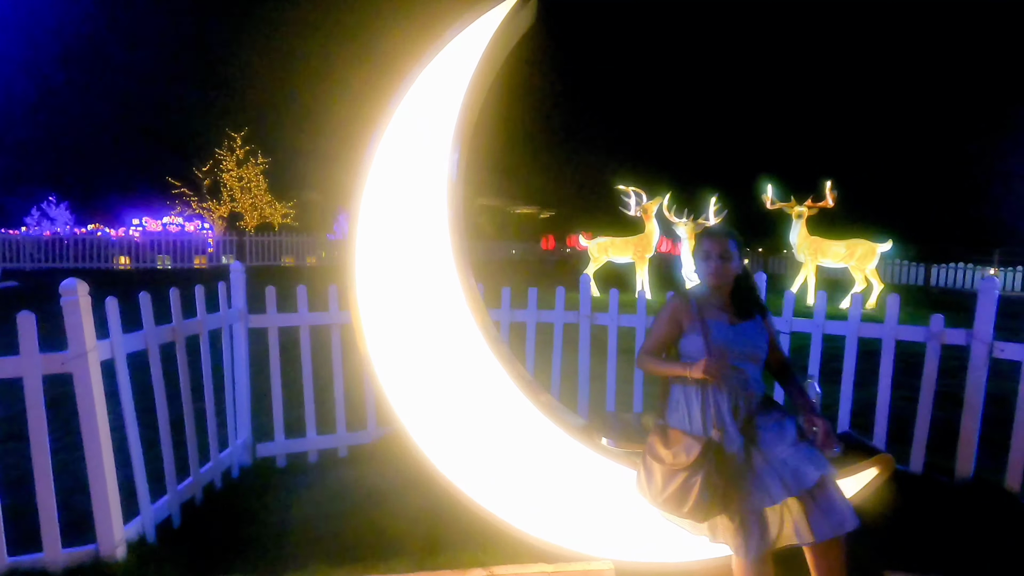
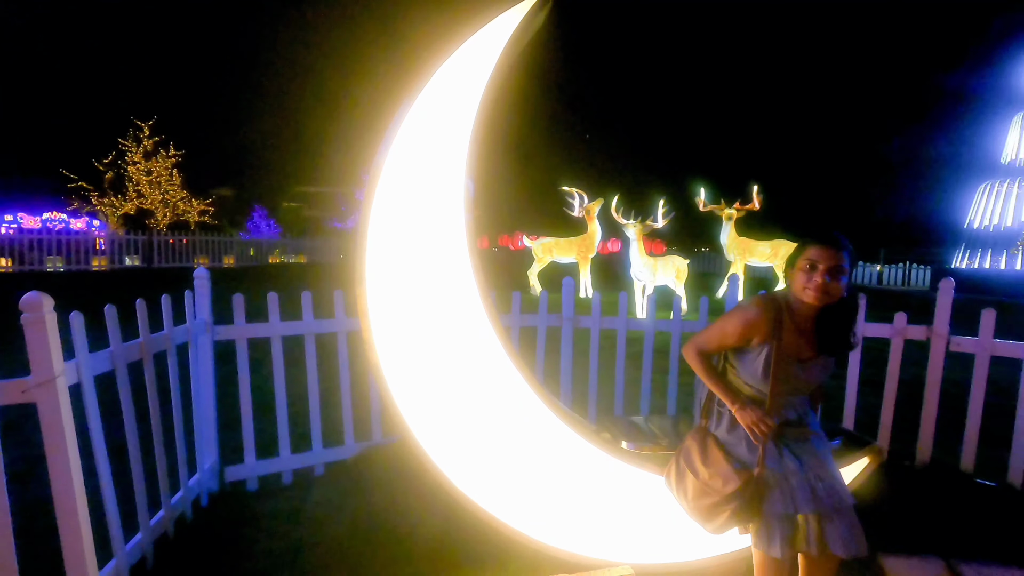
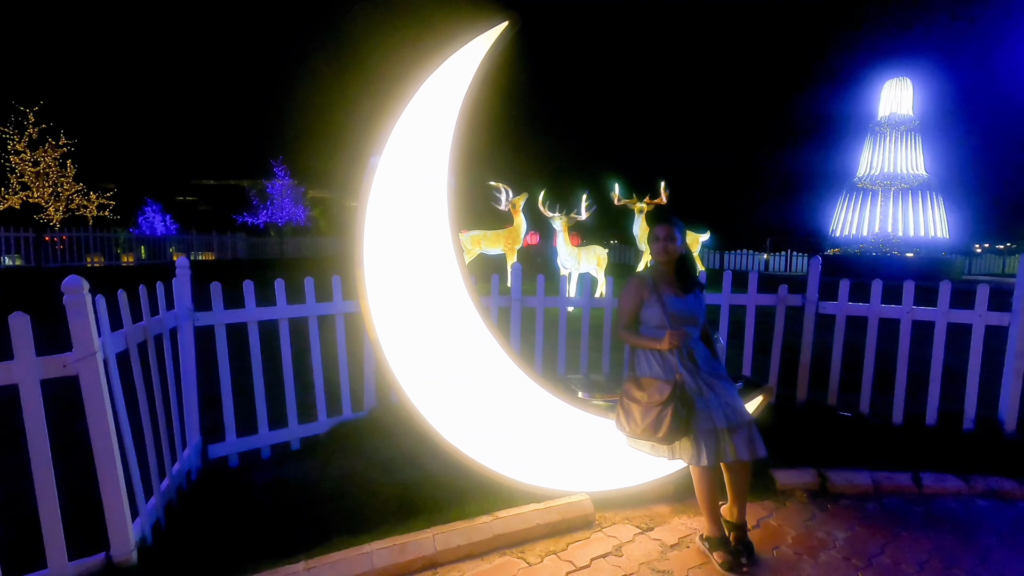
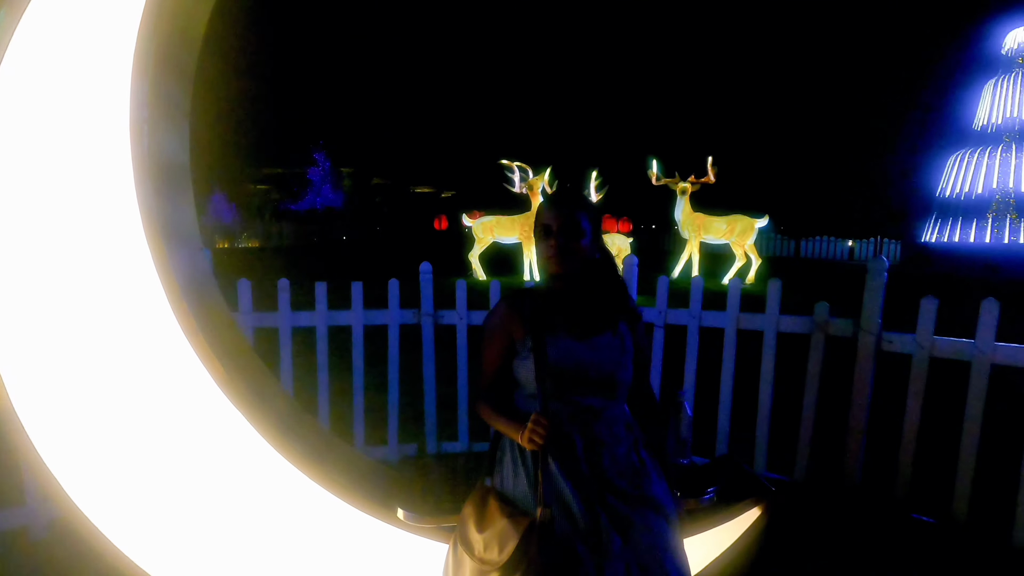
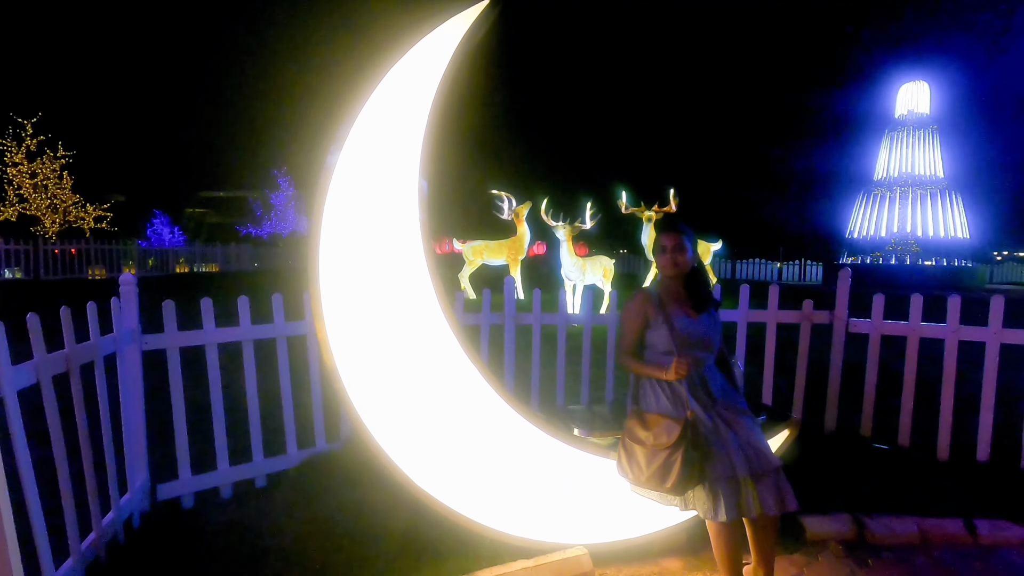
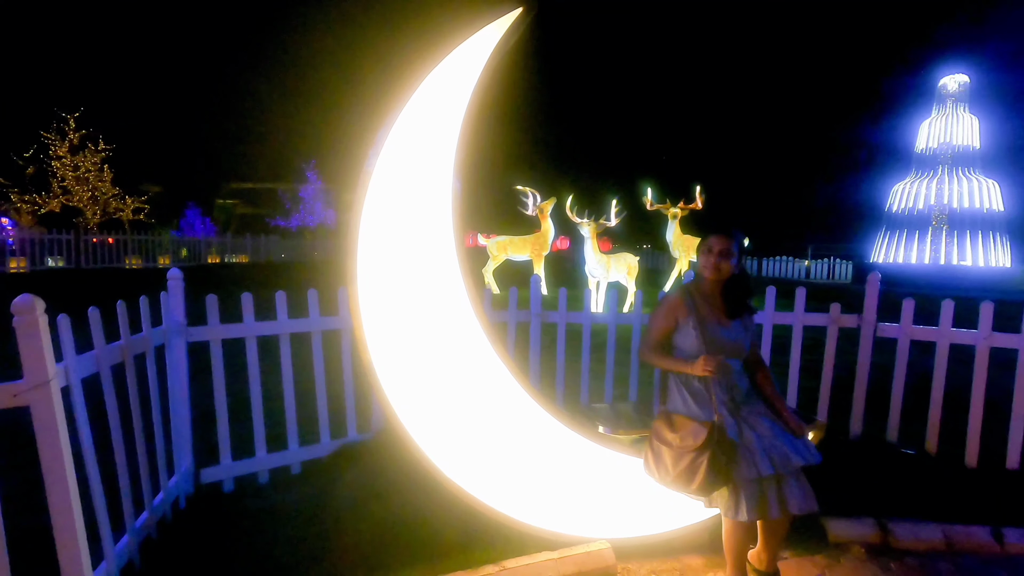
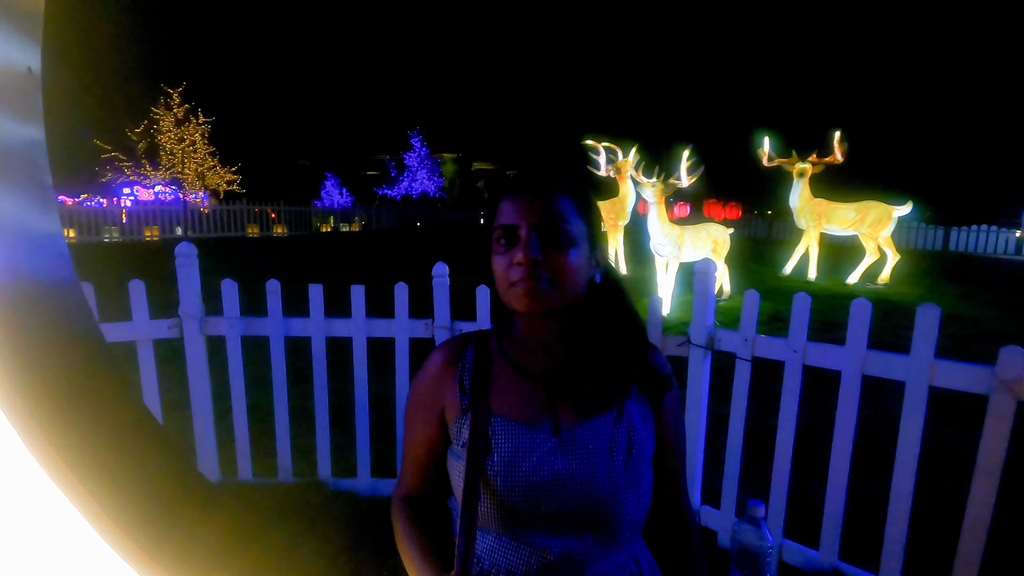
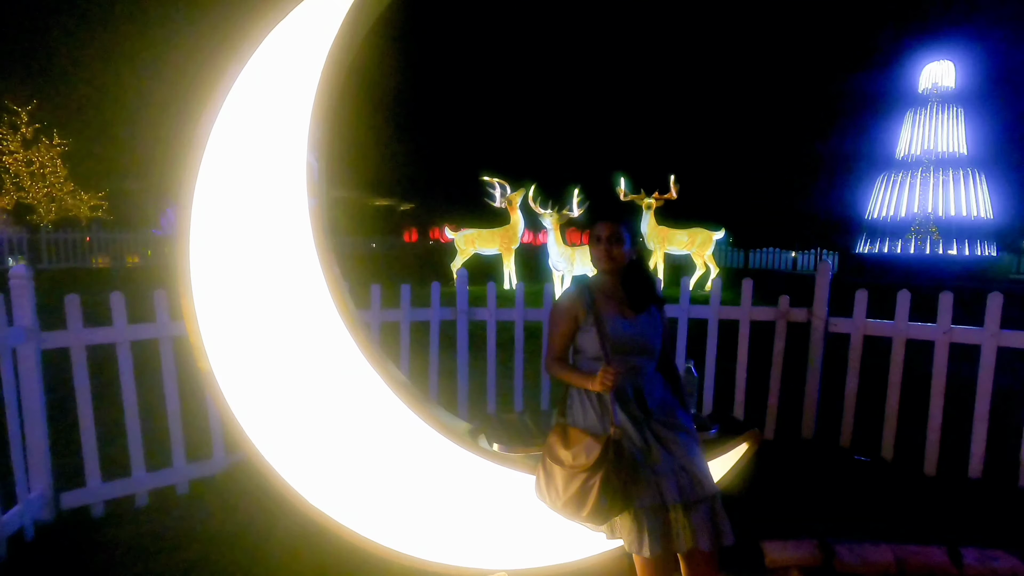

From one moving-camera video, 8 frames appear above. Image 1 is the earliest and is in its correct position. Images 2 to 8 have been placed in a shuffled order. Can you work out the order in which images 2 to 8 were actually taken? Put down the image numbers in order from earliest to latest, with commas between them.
2, 6, 3, 5, 8, 4, 7
